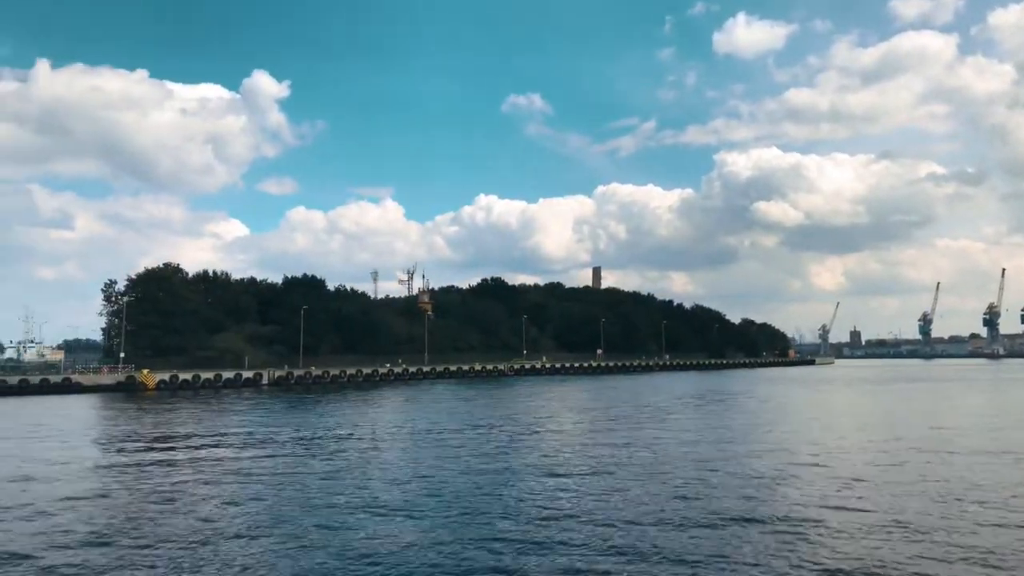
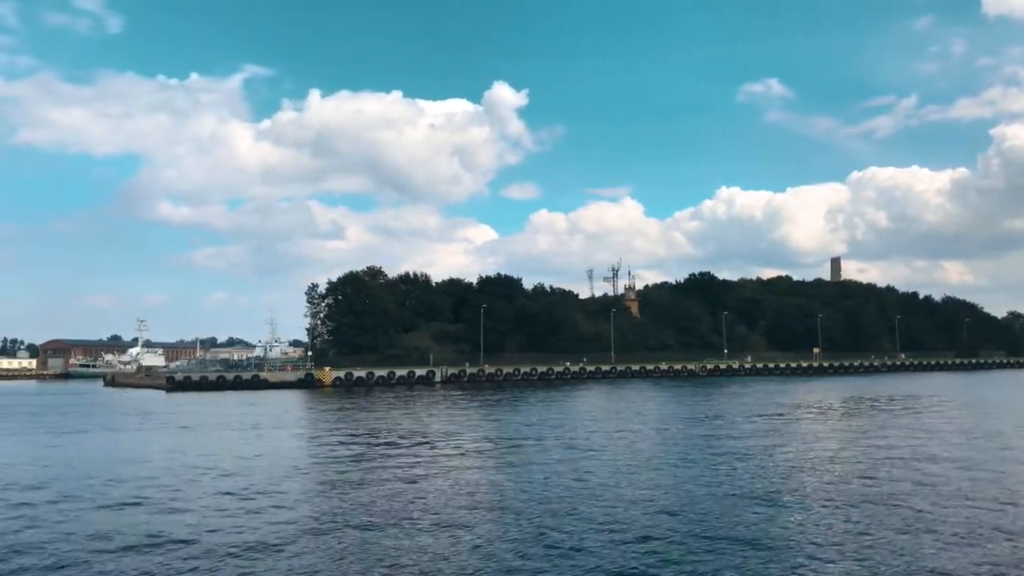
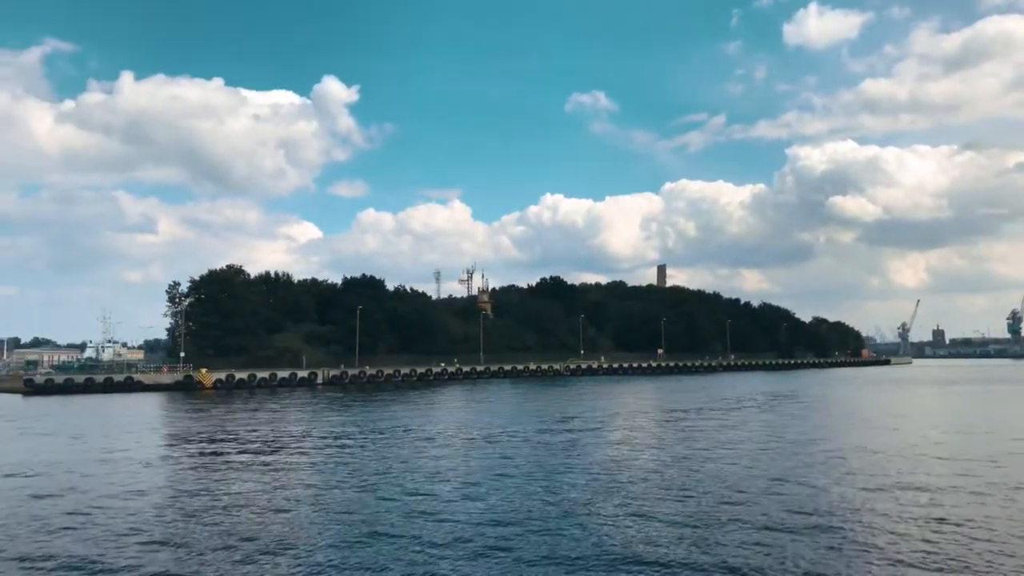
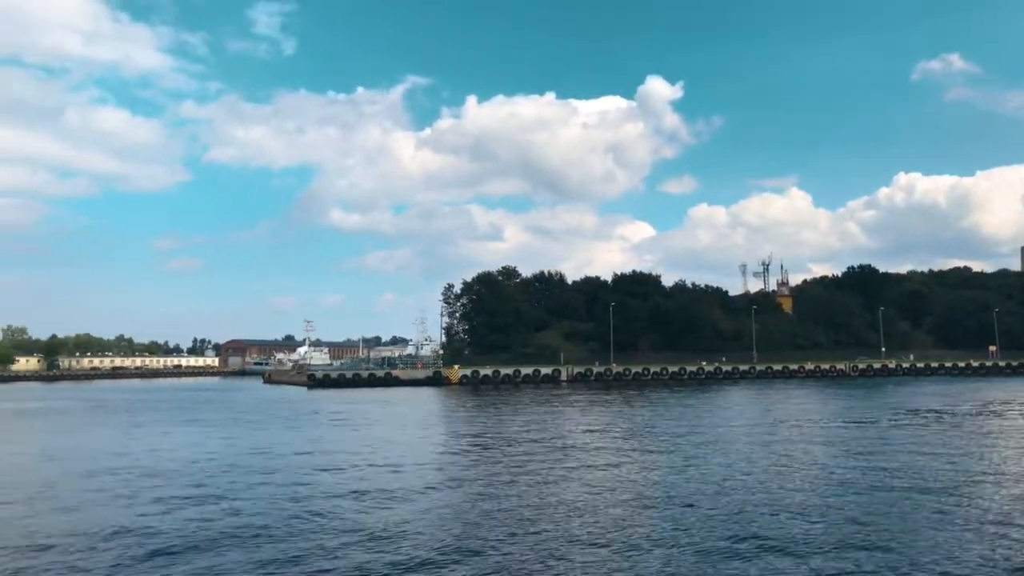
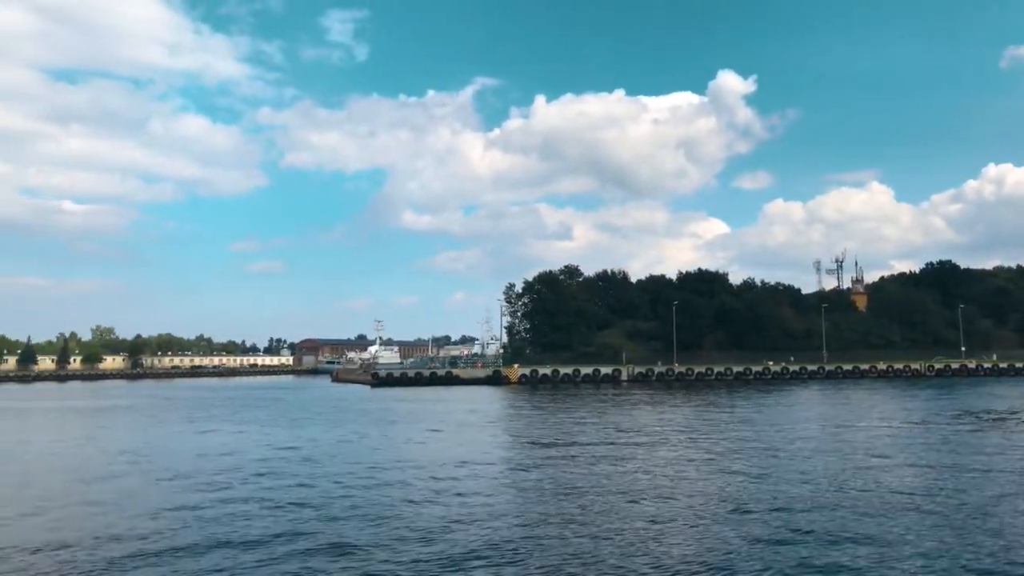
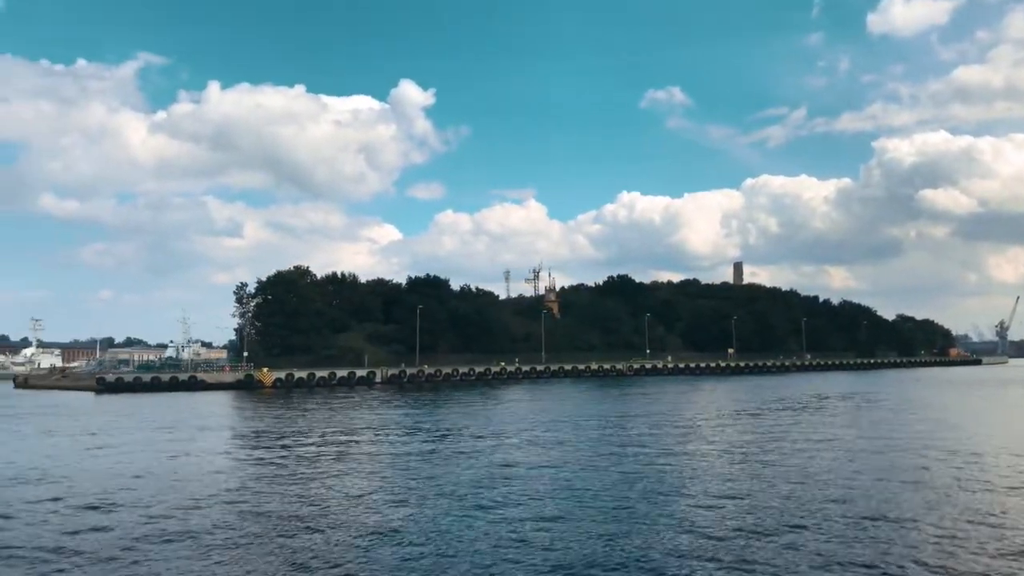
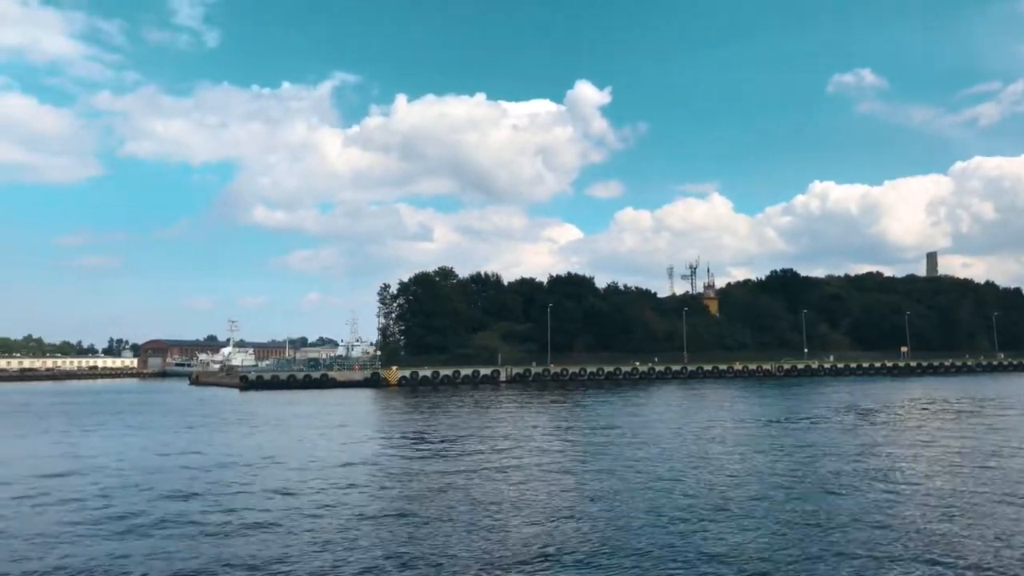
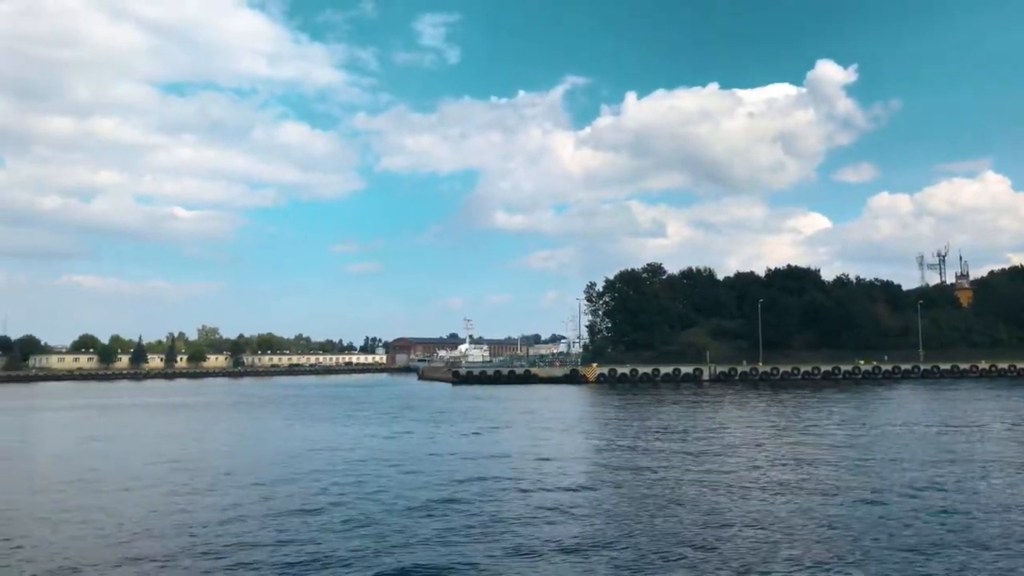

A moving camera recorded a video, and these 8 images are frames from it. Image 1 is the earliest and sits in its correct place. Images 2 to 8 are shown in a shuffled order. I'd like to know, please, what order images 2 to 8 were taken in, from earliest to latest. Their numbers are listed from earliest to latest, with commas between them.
3, 6, 2, 7, 4, 5, 8
